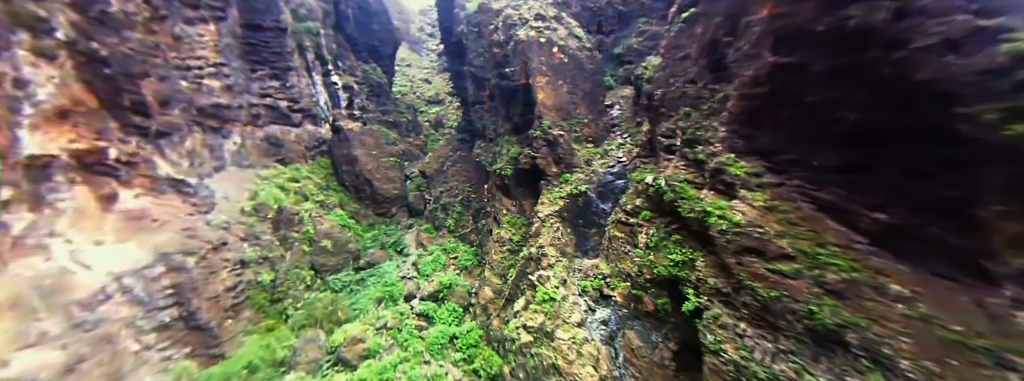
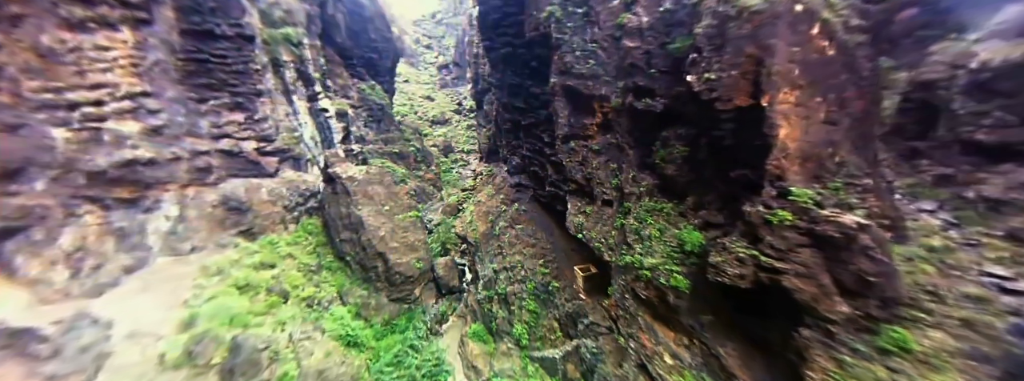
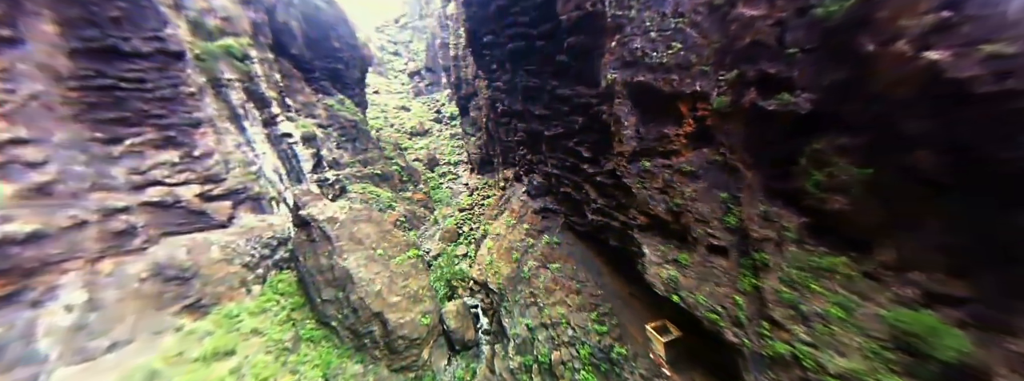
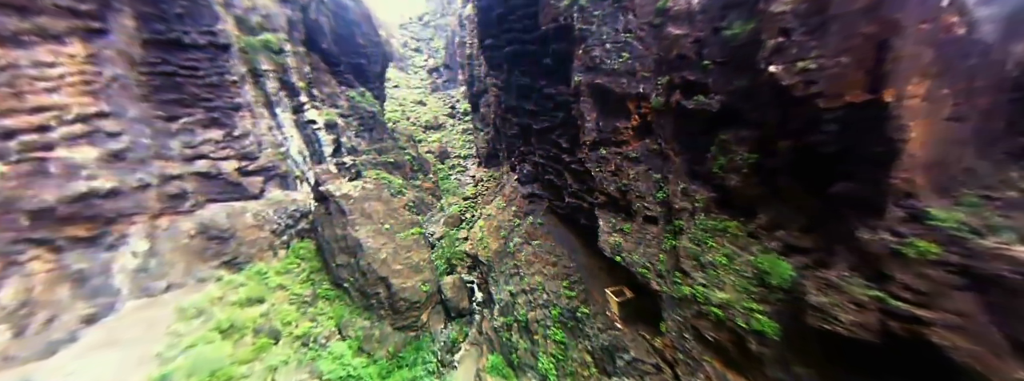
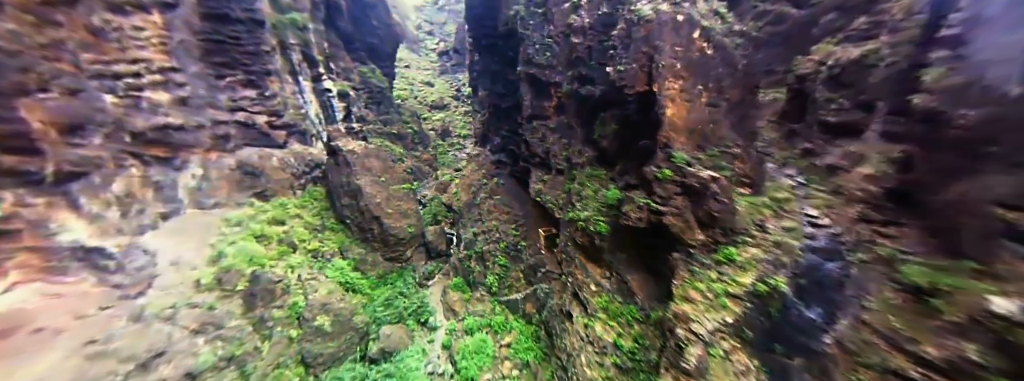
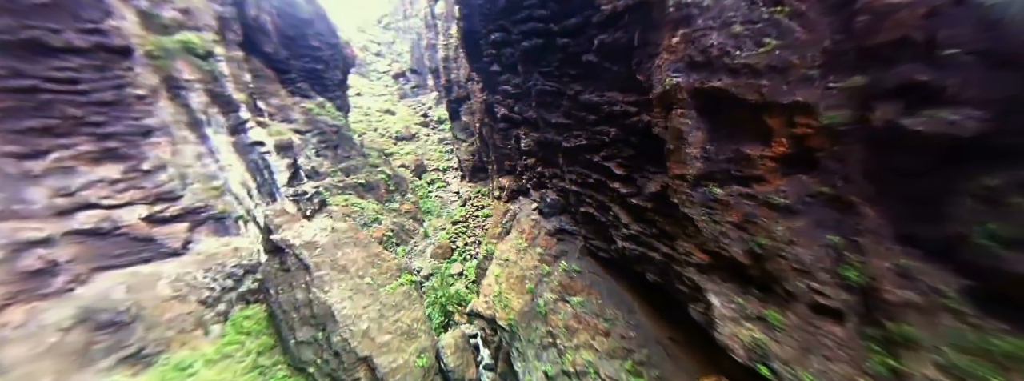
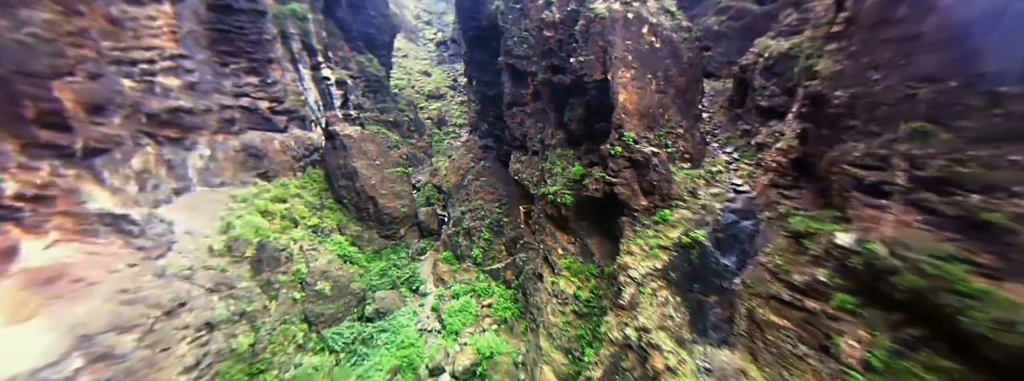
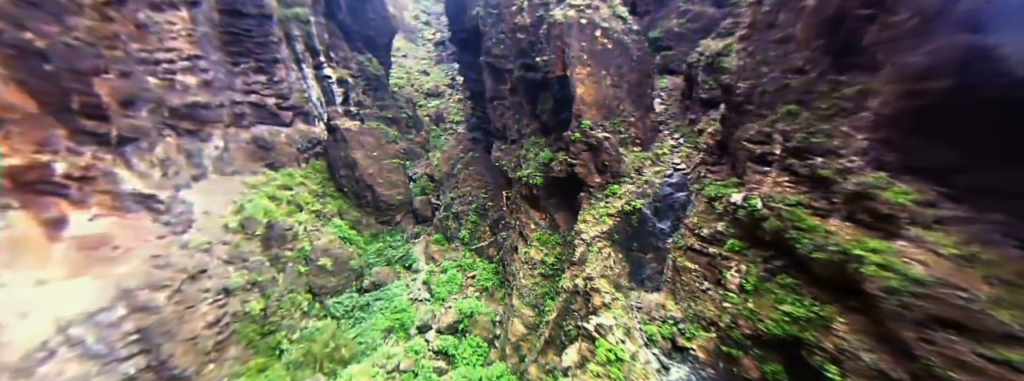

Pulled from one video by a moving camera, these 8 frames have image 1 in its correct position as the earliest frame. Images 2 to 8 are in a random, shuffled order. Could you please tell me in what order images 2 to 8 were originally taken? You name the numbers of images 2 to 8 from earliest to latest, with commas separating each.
8, 7, 5, 2, 4, 3, 6
